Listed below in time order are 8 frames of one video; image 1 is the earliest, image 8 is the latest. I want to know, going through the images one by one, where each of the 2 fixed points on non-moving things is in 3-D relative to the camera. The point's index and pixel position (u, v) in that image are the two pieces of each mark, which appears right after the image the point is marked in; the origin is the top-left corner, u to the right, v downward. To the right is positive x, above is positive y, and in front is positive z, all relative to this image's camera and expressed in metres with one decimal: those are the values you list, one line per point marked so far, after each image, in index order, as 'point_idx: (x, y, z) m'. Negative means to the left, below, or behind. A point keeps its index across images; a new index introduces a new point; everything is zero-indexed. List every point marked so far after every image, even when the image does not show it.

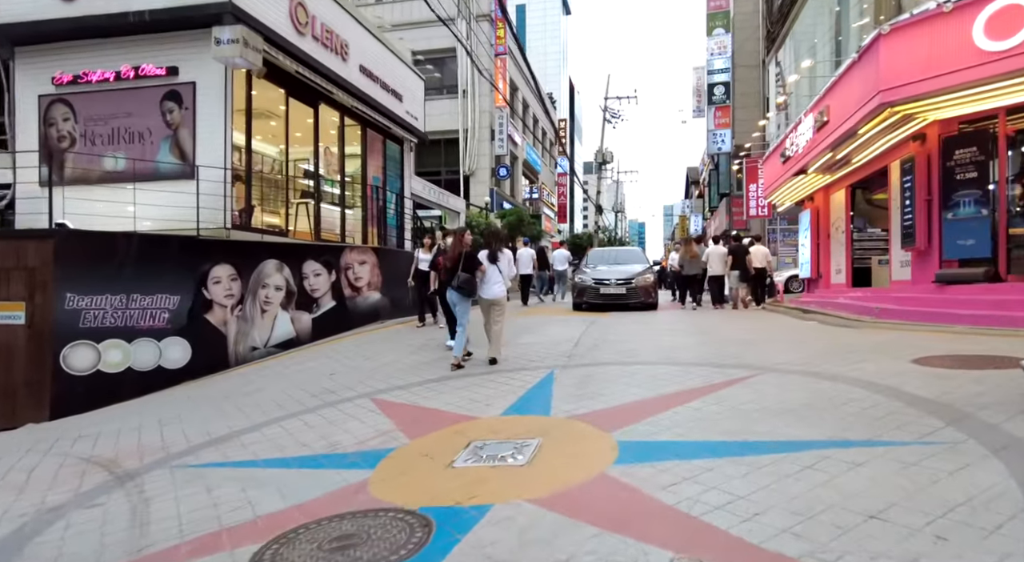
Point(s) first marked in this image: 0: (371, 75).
0: (-3.3, +4.8, +14.1) m
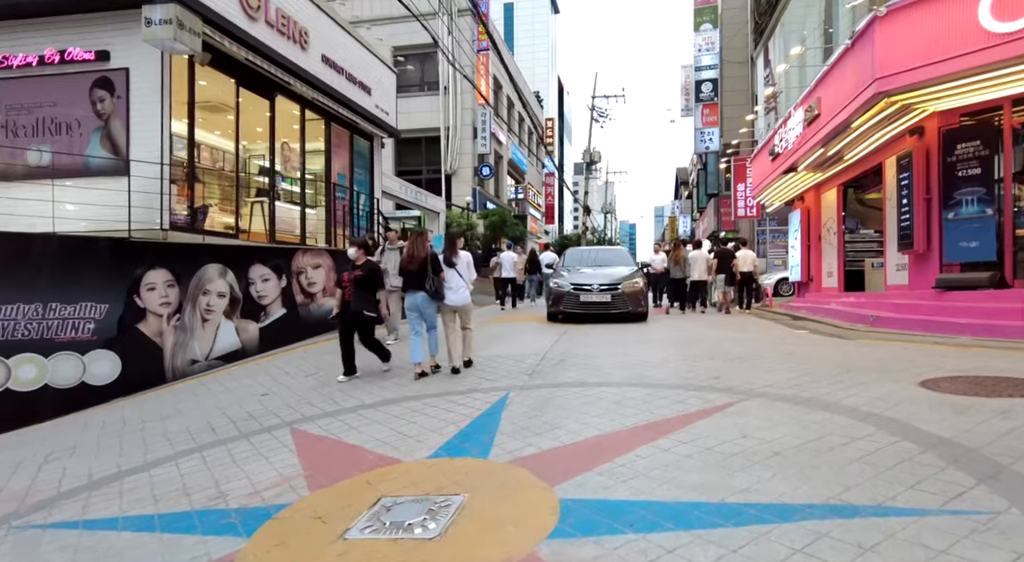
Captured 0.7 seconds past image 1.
0: (-3.9, +4.7, +13.2) m
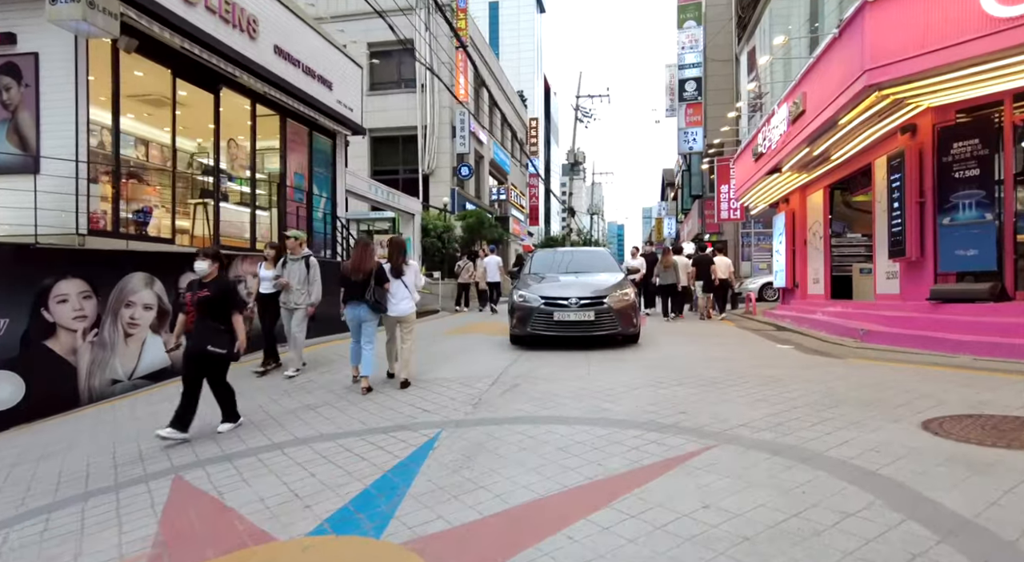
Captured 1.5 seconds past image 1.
0: (-4.6, +4.6, +12.4) m
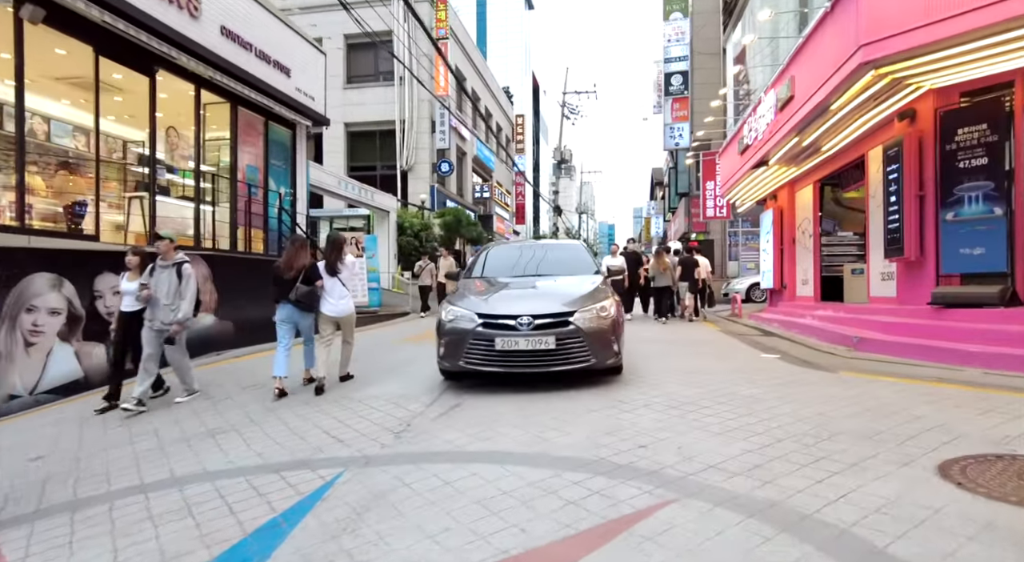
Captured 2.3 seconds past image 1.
0: (-5.2, +4.6, +11.4) m
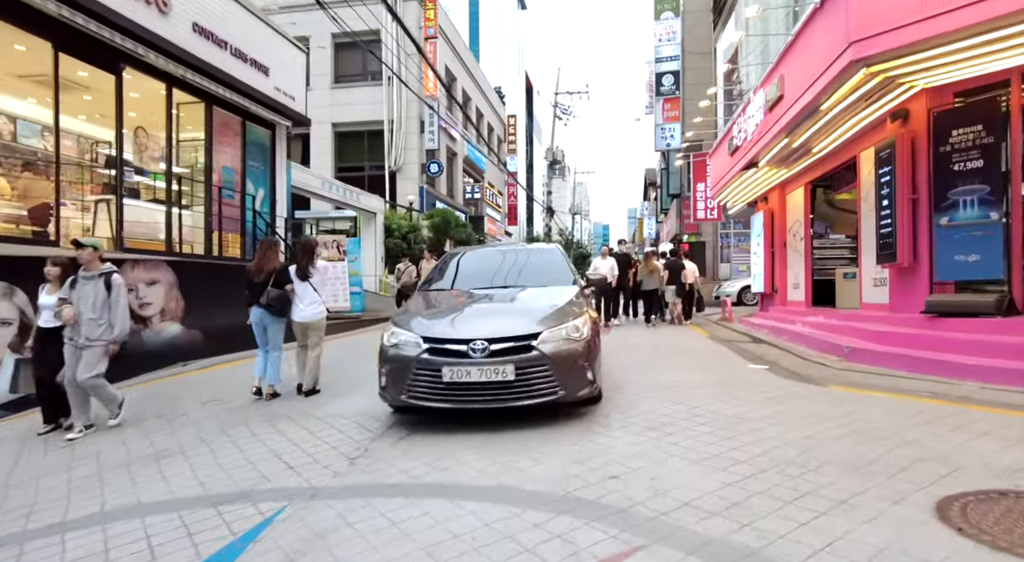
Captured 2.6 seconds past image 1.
0: (-5.5, +4.5, +11.0) m
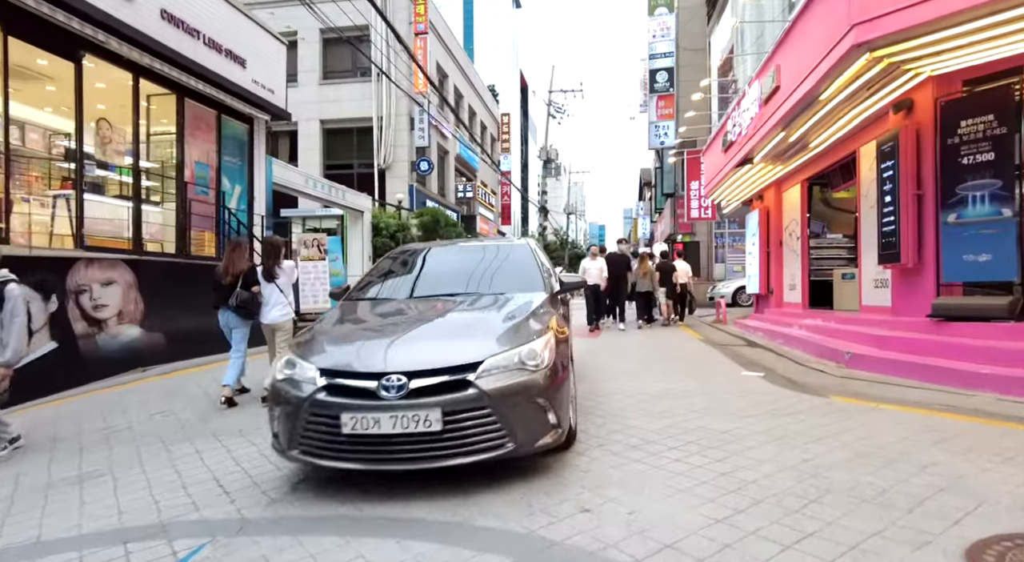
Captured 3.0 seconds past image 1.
0: (-5.7, +4.5, +10.5) m
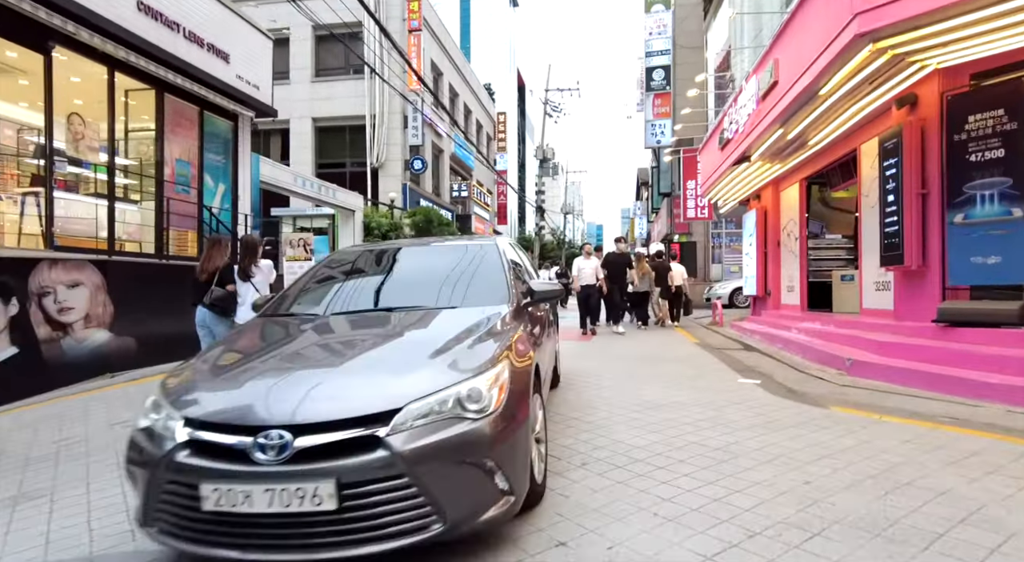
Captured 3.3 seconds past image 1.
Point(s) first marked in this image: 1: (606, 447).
0: (-5.9, +4.4, +10.2) m
1: (+0.6, -1.1, +4.0) m
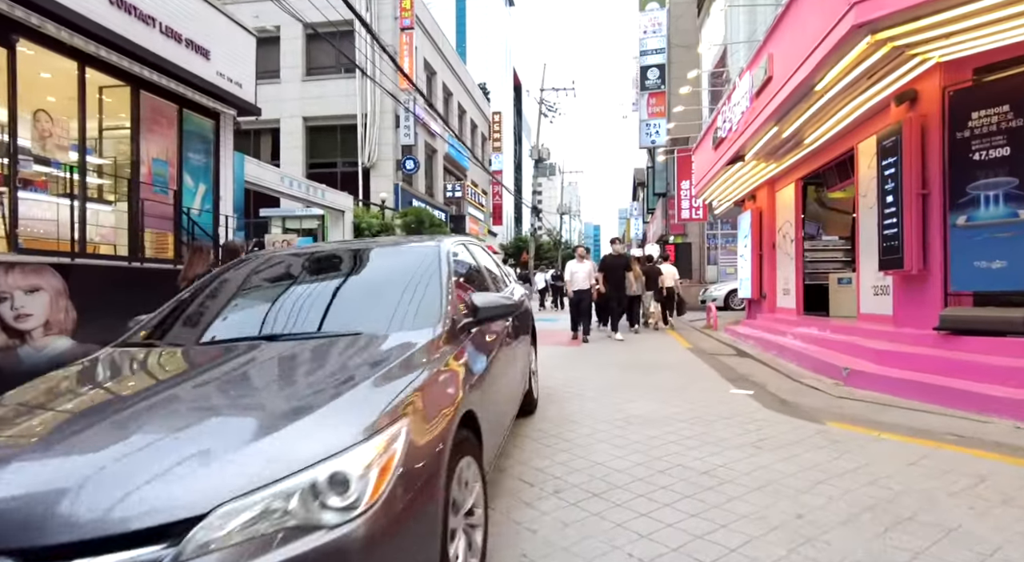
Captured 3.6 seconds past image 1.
0: (-6.1, +4.4, +9.8) m
1: (+0.4, -1.1, +3.7) m
